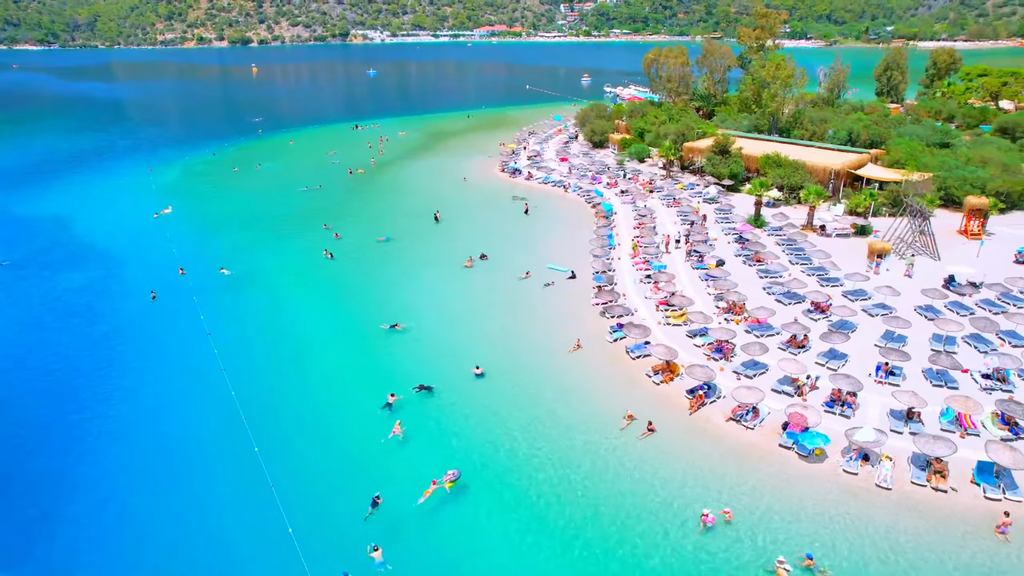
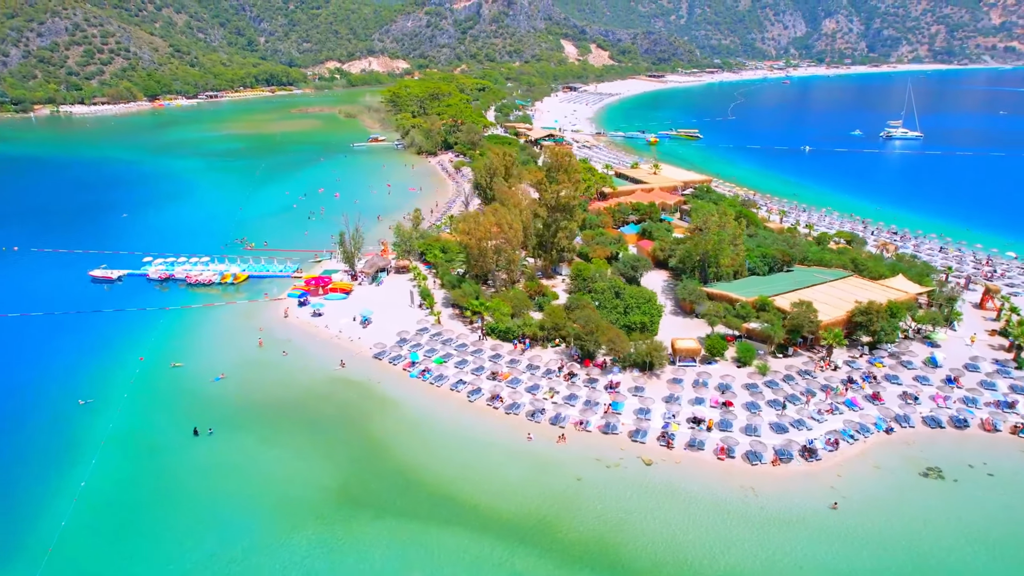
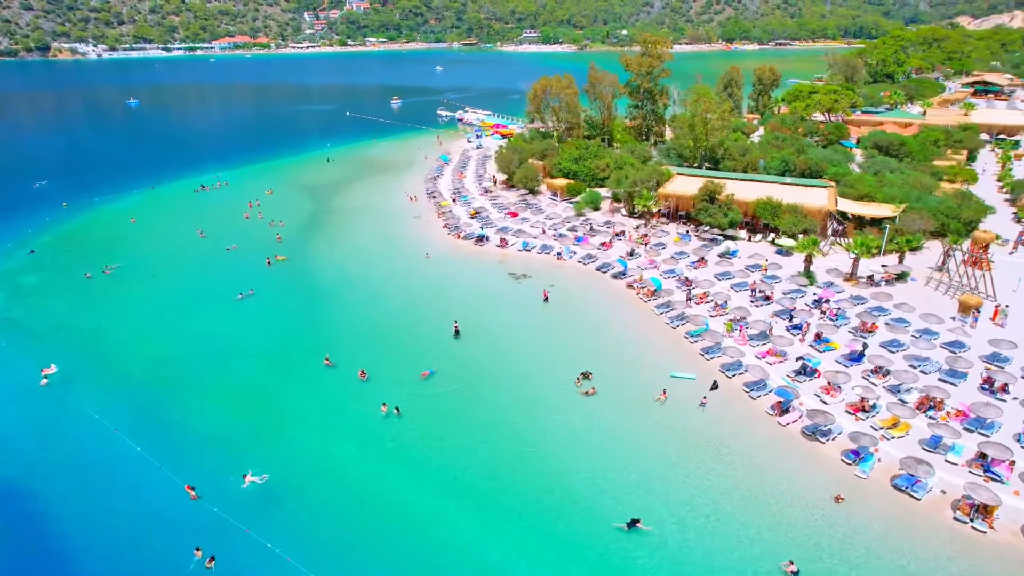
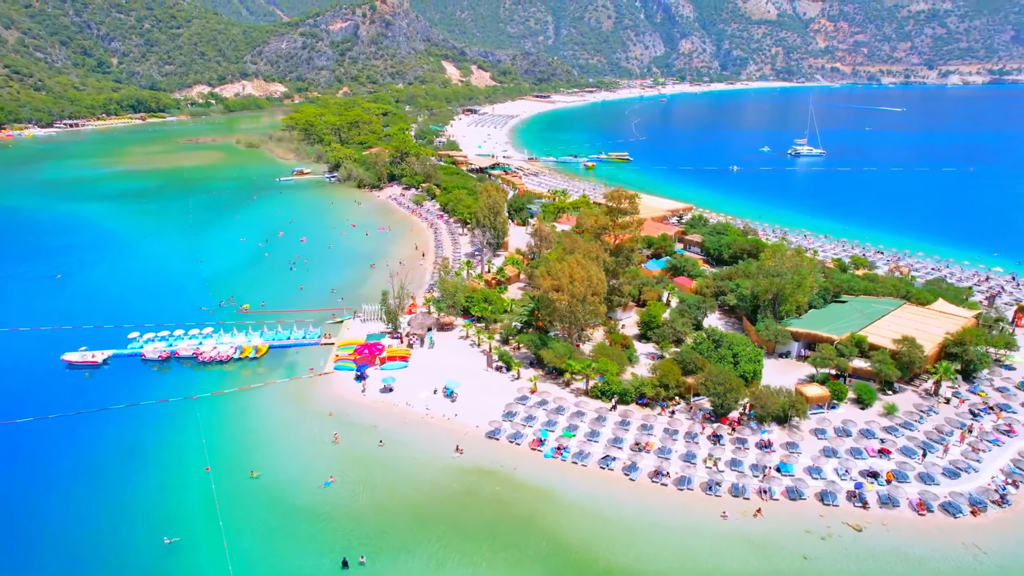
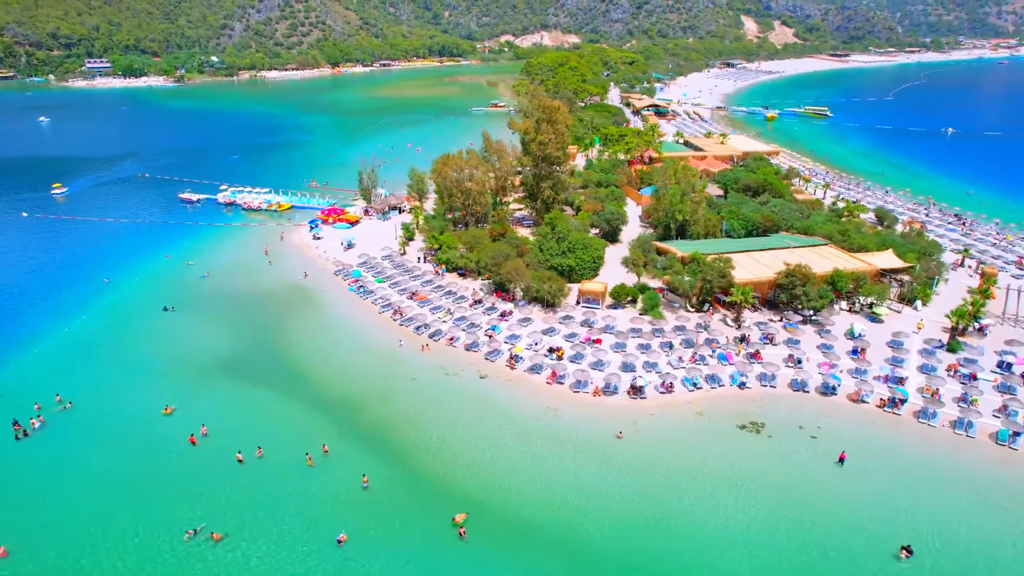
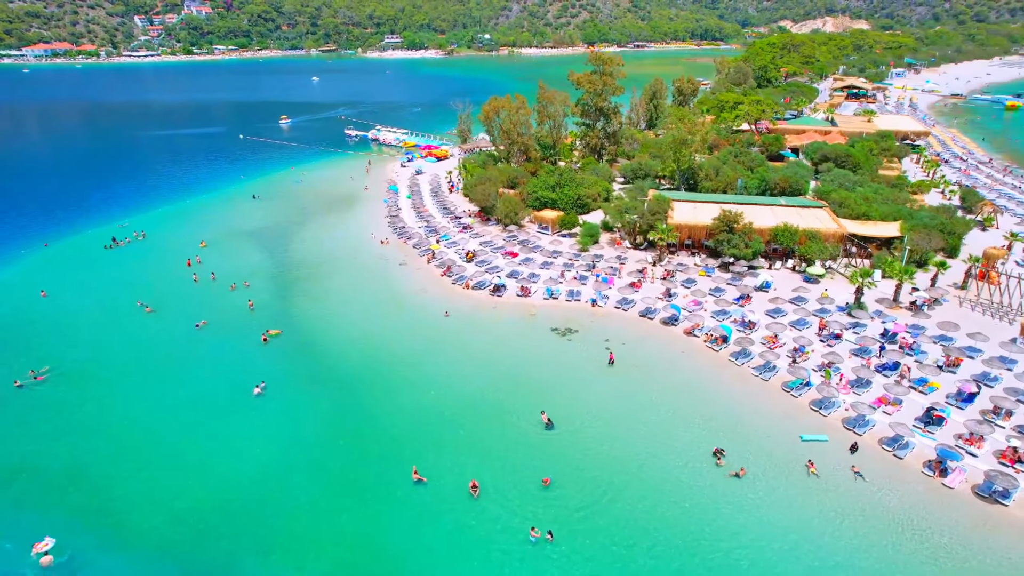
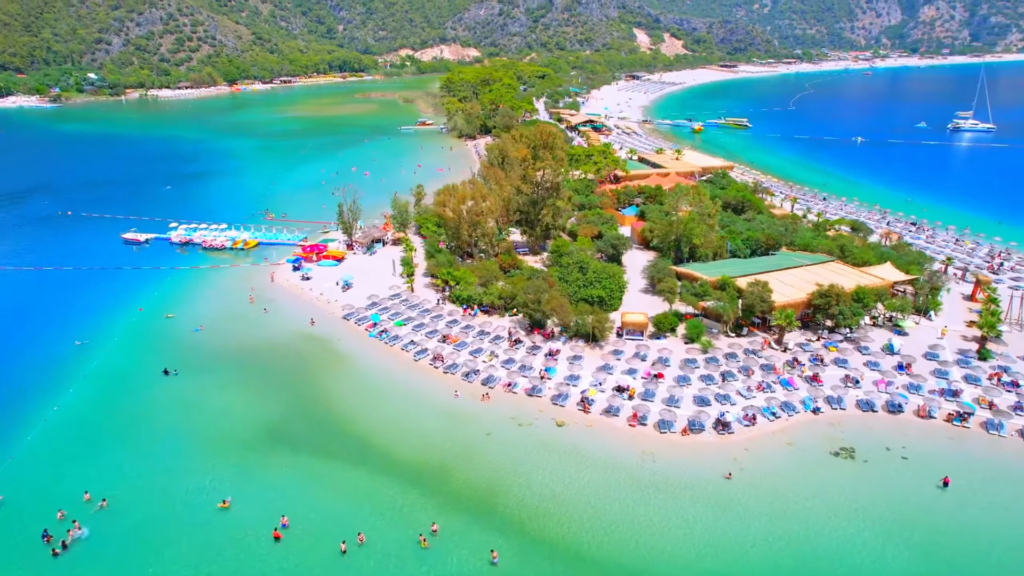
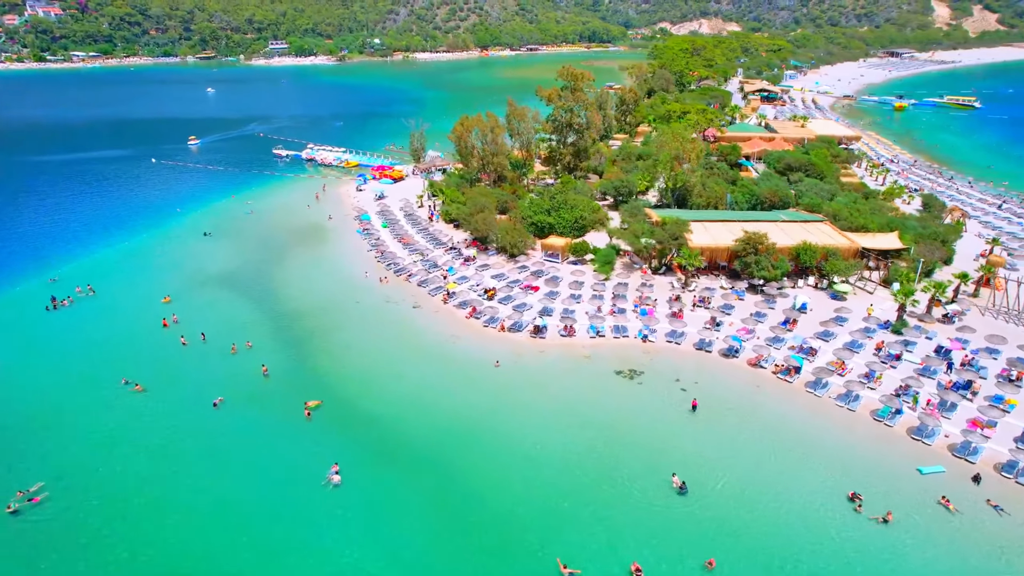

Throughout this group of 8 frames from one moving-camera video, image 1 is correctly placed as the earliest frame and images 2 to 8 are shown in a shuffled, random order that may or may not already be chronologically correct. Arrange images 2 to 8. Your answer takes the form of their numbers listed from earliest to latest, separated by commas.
3, 6, 8, 5, 7, 2, 4
